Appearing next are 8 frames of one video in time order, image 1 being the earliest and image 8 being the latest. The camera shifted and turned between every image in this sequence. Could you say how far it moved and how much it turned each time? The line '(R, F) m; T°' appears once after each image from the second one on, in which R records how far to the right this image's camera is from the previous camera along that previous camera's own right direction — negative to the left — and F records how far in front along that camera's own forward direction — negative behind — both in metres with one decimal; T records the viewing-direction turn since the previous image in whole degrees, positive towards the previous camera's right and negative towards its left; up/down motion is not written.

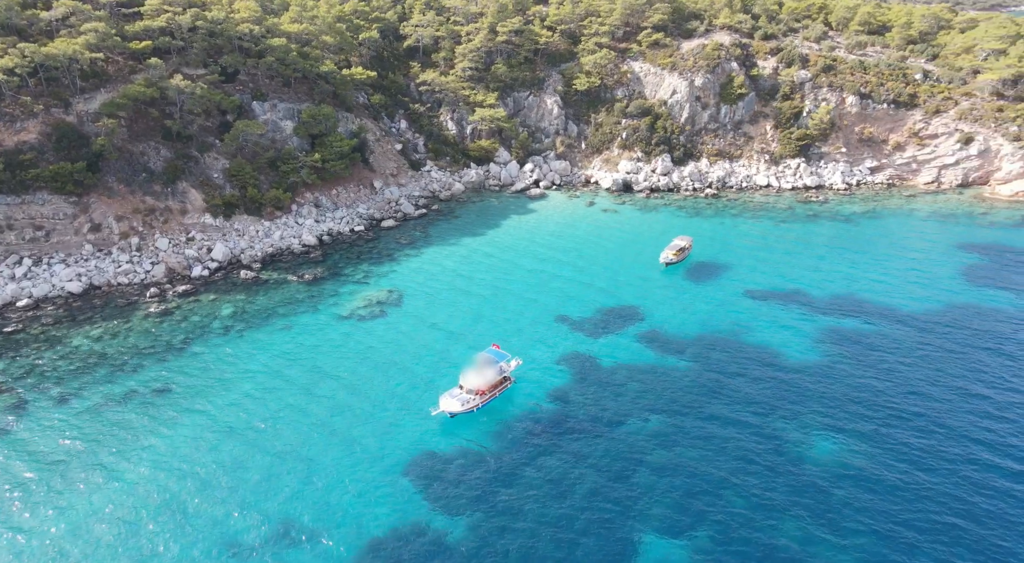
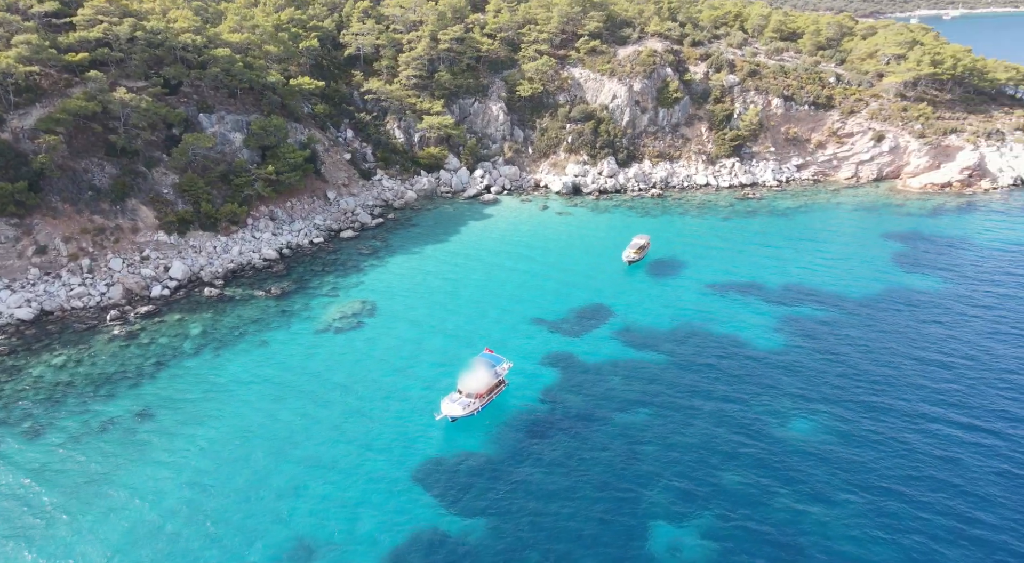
(-3.1, -0.9) m; +6°
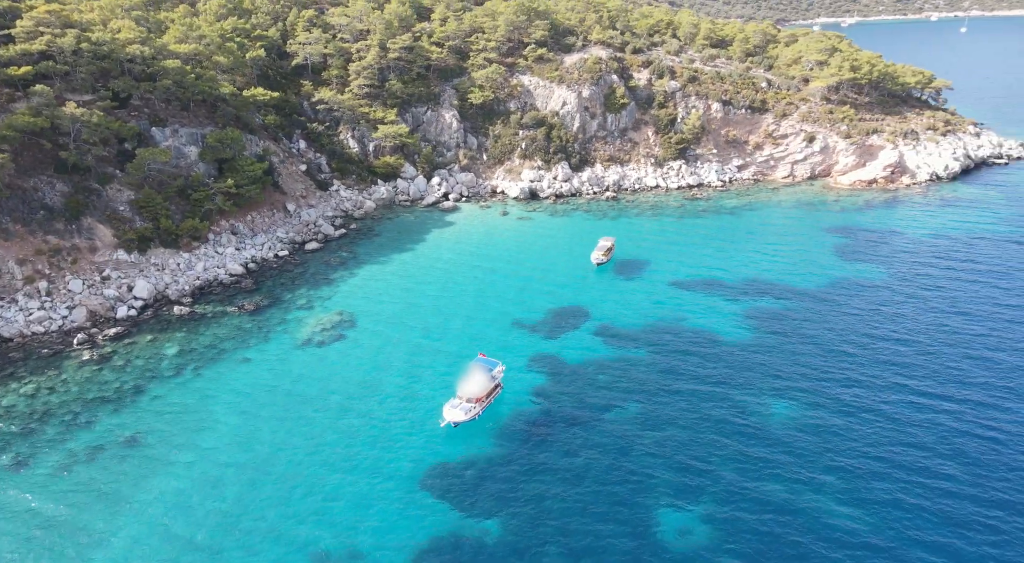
(-2.9, -1.0) m; +6°
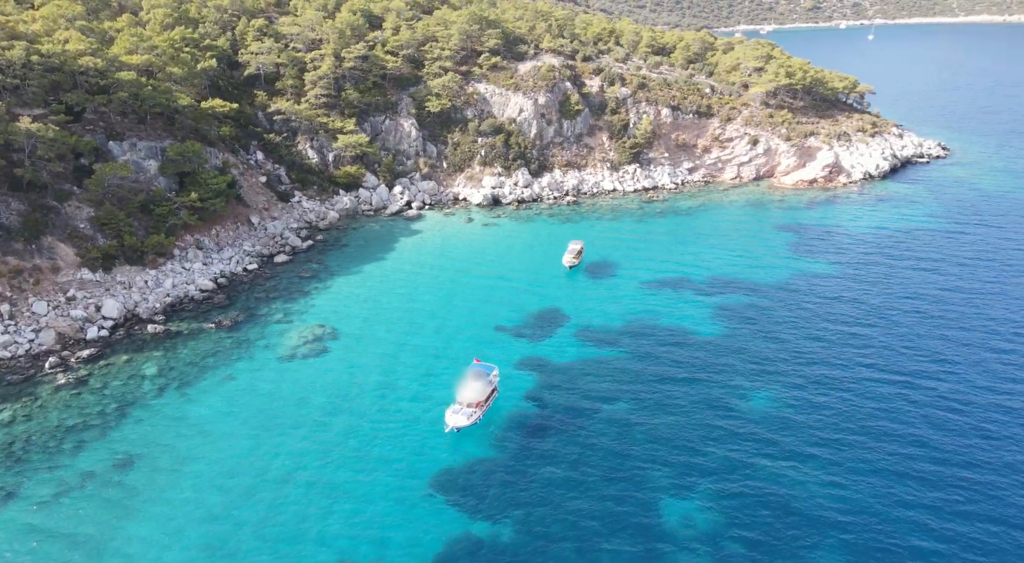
(-2.6, -1.0) m; +5°
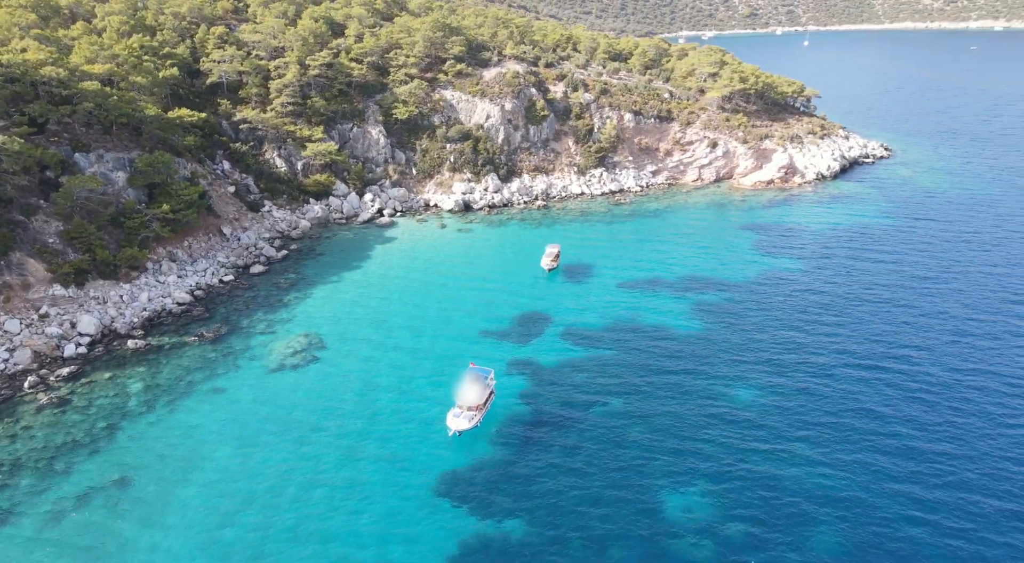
(-2.1, -0.9) m; +4°
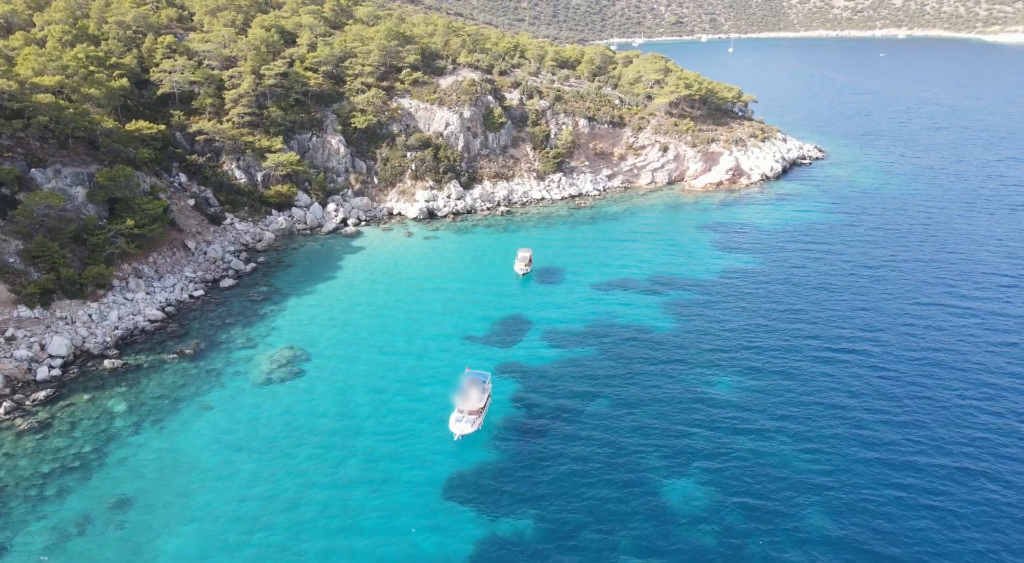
(-2.7, -1.2) m; +5°
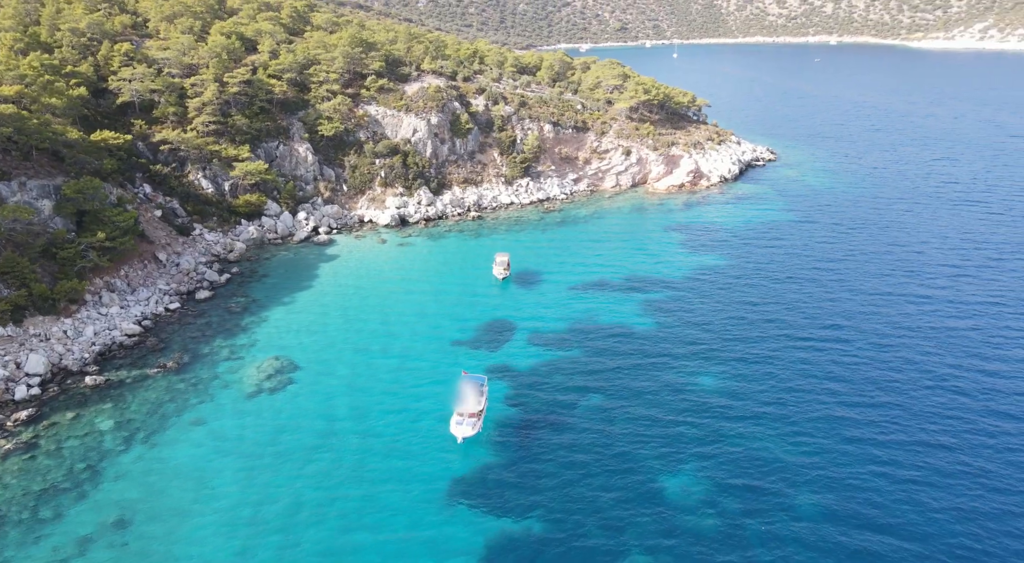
(-2.1, -1.1) m; +4°
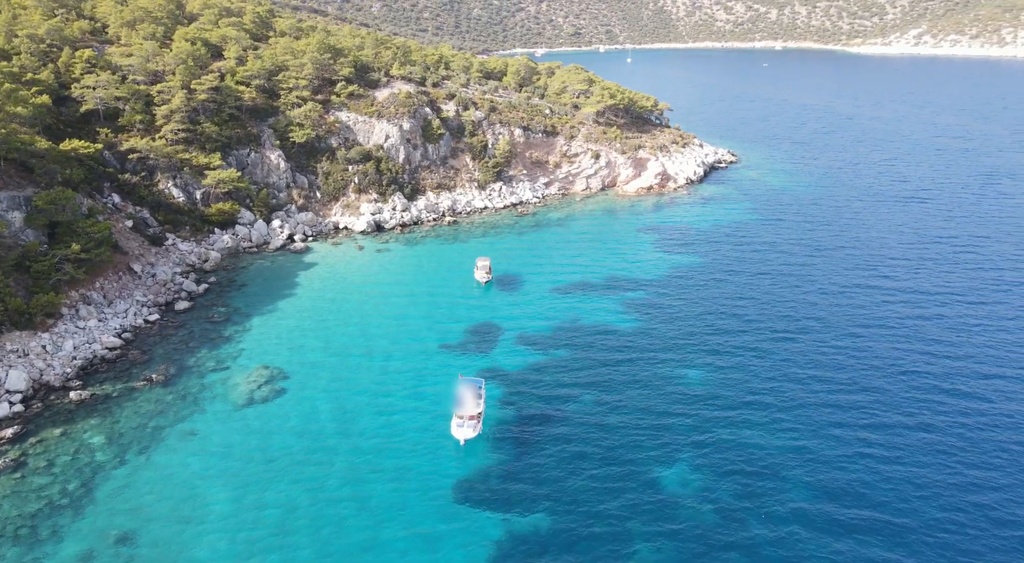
(-1.8, -1.0) m; +3°
